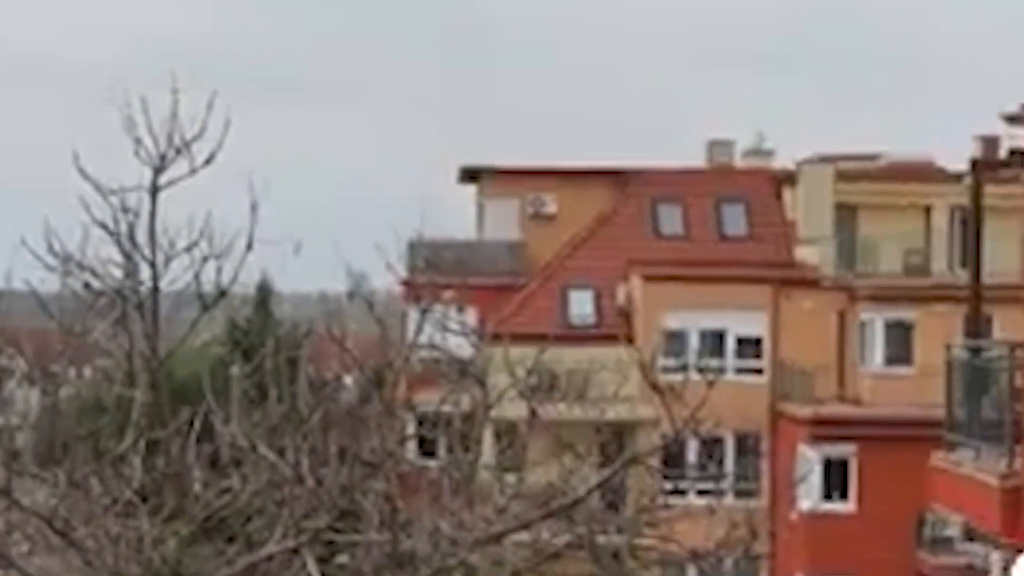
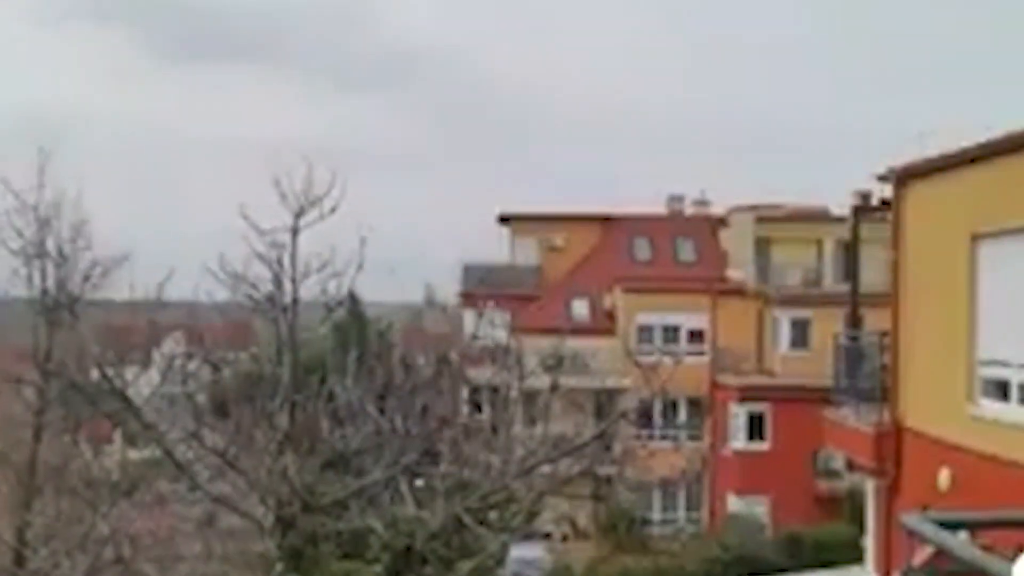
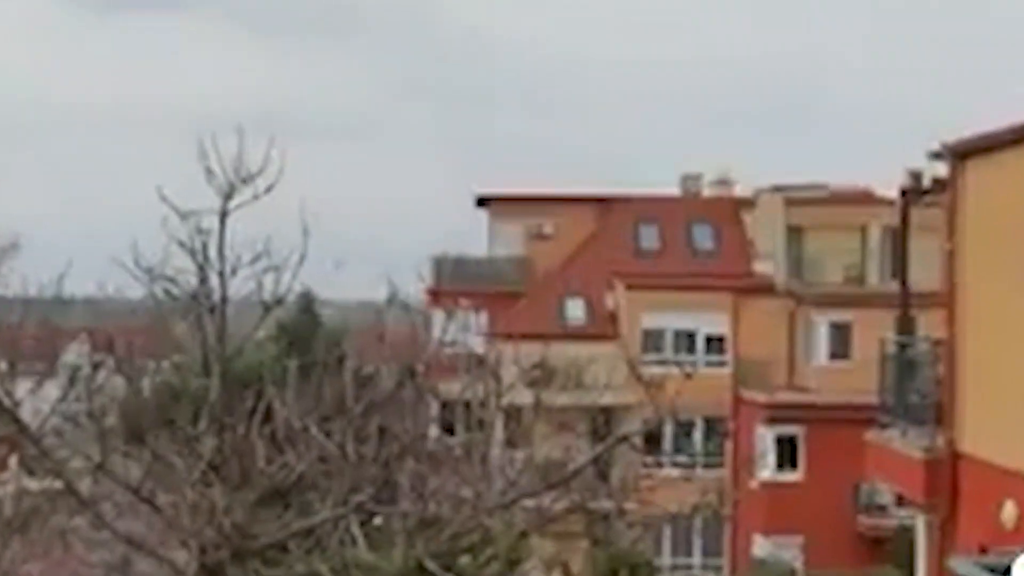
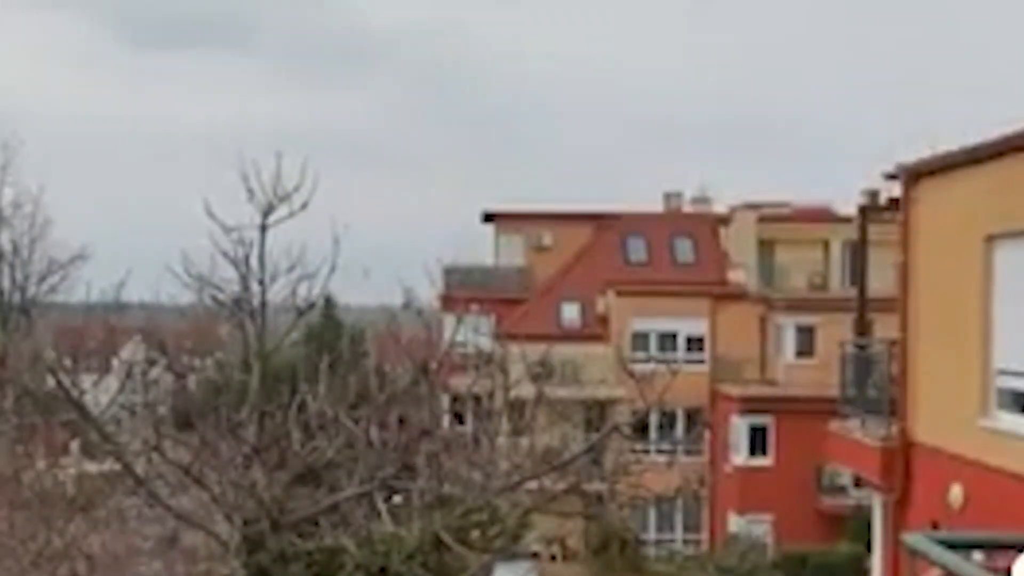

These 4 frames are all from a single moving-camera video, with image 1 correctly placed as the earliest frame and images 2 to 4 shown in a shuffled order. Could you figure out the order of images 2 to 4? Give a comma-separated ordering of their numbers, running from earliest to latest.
4, 2, 3
